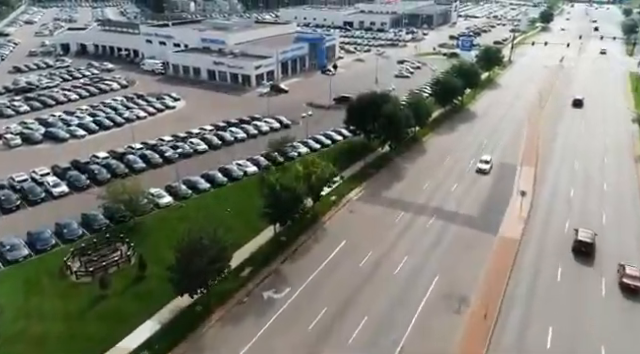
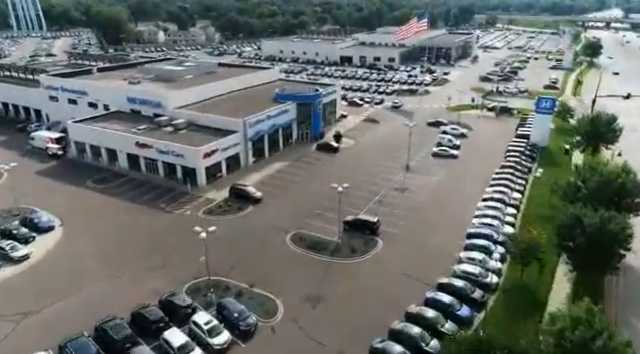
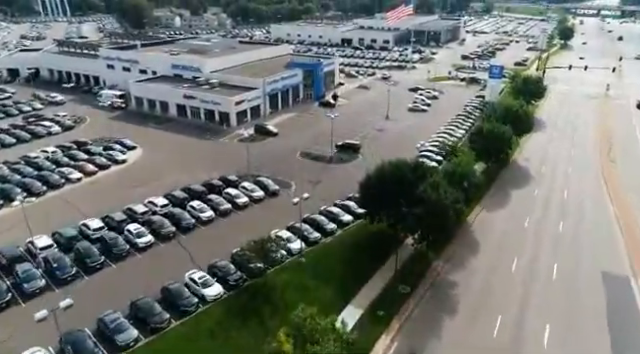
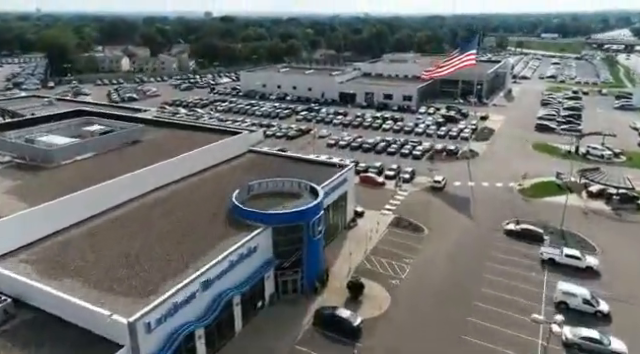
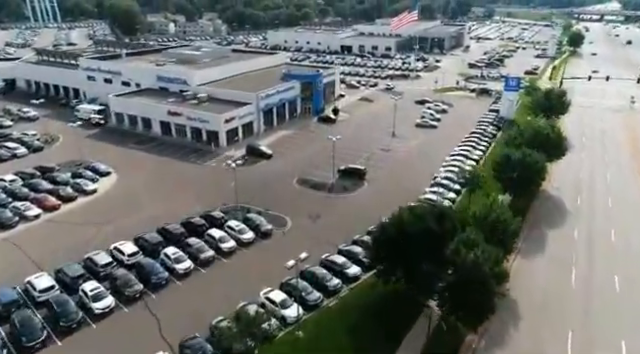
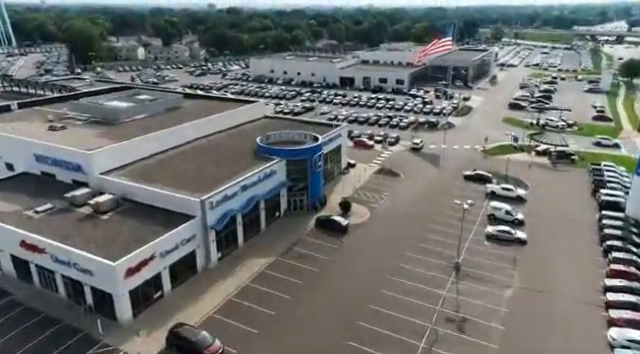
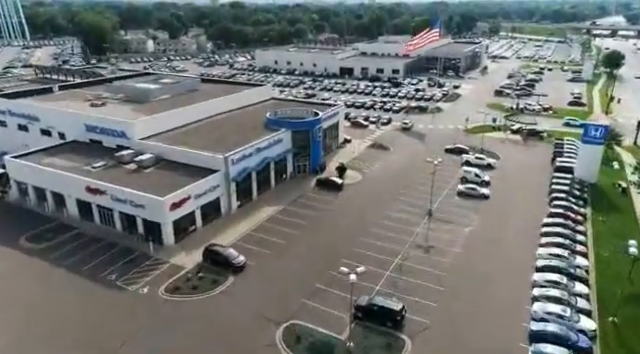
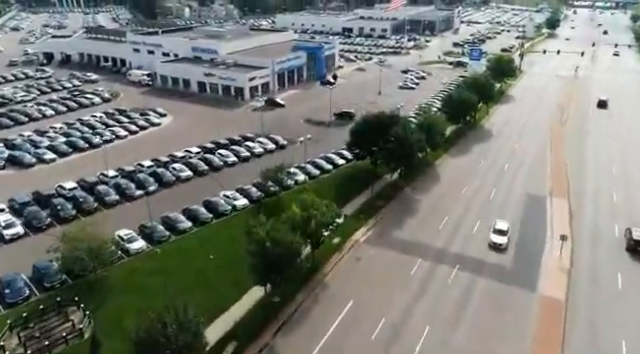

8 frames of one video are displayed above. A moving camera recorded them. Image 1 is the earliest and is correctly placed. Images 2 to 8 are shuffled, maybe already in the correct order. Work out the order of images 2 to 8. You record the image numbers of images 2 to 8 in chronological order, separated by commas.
8, 3, 5, 2, 7, 6, 4
